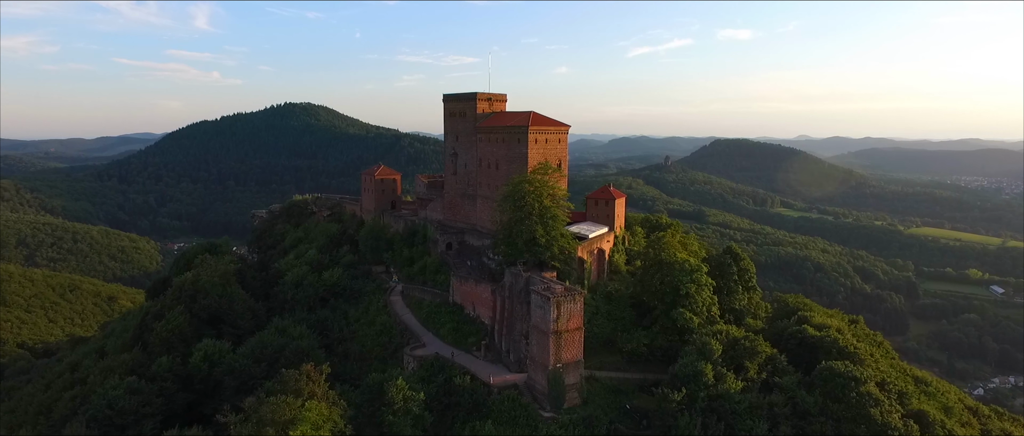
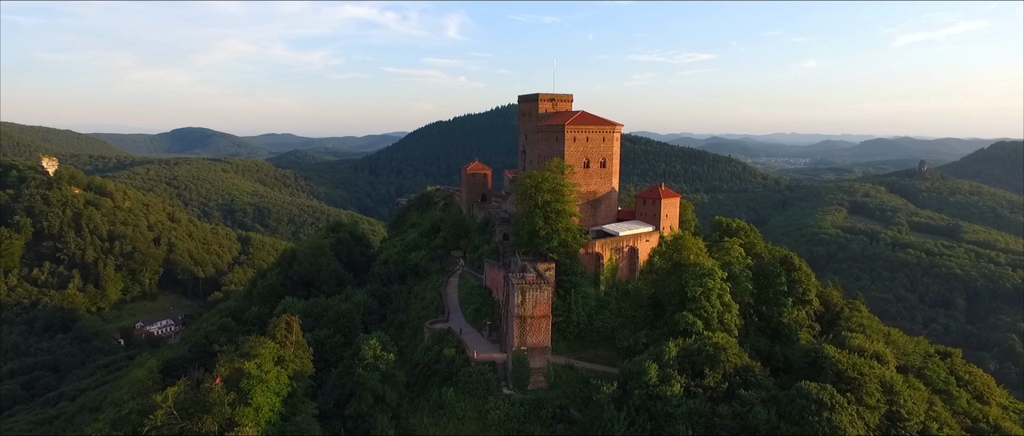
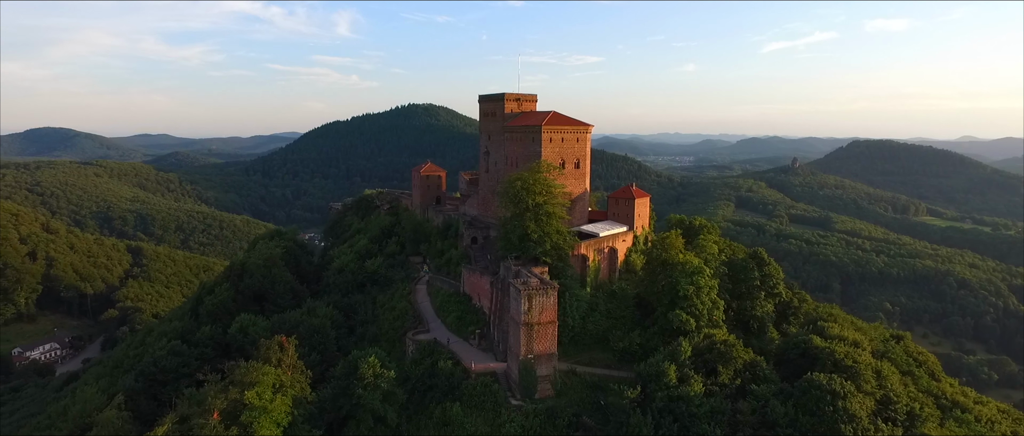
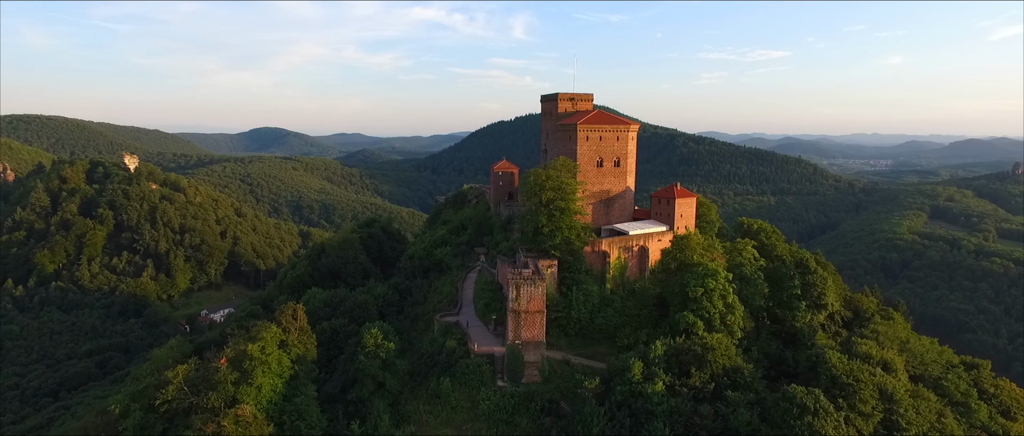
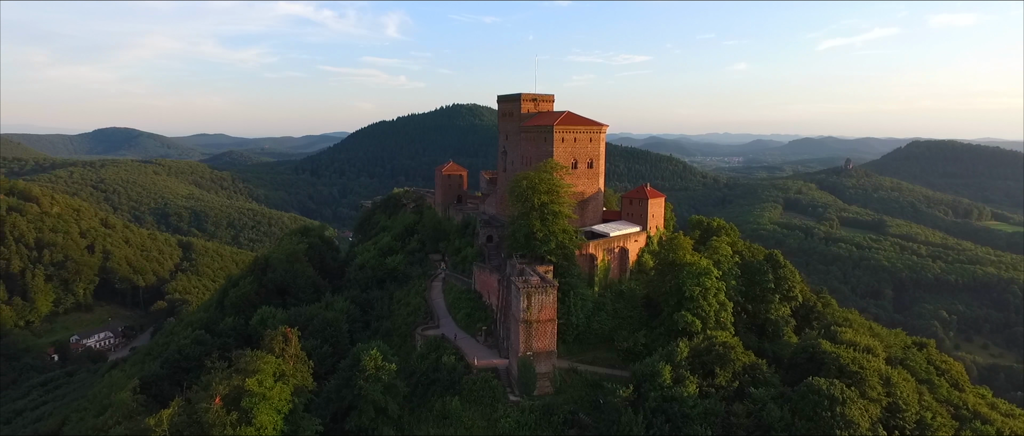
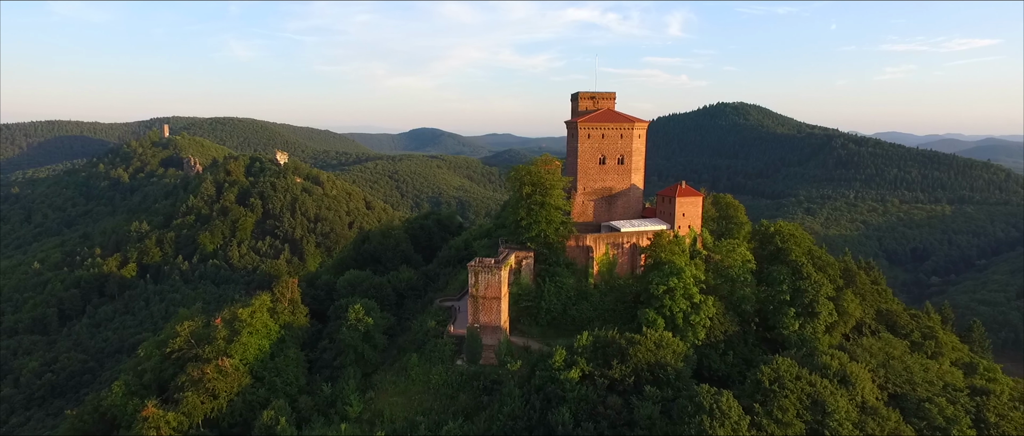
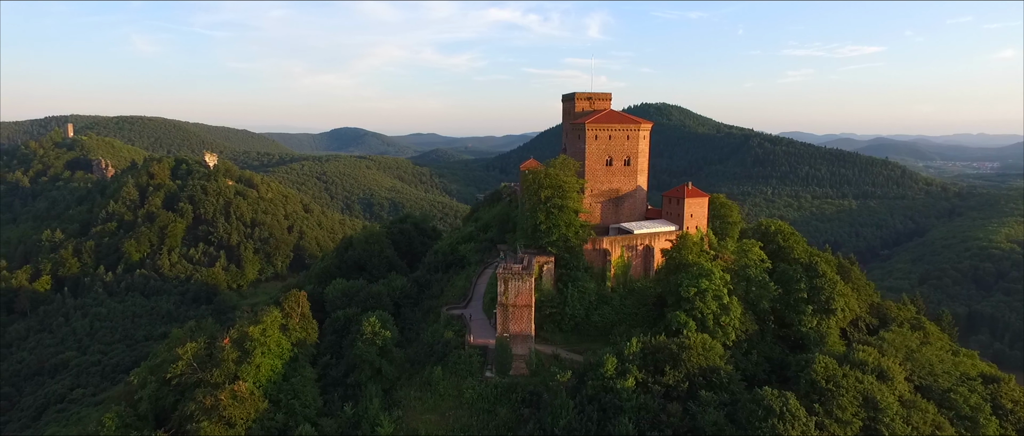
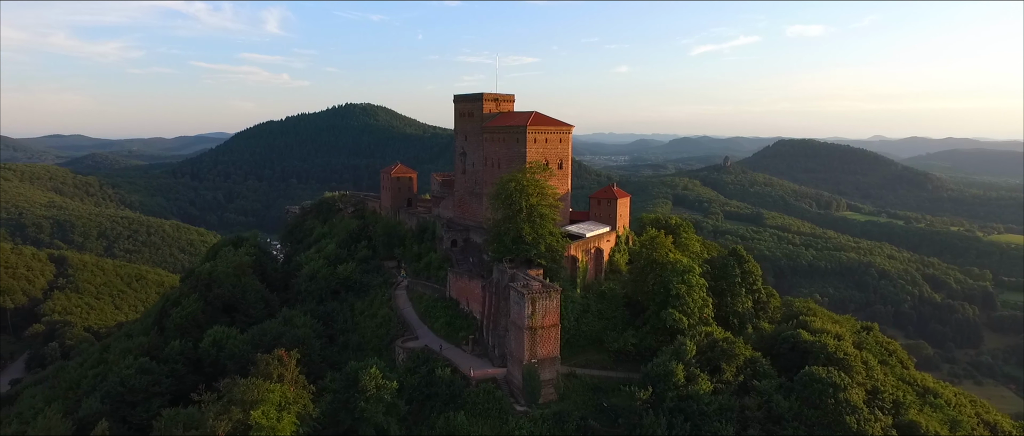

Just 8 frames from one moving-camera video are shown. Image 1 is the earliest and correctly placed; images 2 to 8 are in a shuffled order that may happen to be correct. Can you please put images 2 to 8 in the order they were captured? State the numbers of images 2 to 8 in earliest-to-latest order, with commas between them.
8, 3, 5, 2, 4, 7, 6
